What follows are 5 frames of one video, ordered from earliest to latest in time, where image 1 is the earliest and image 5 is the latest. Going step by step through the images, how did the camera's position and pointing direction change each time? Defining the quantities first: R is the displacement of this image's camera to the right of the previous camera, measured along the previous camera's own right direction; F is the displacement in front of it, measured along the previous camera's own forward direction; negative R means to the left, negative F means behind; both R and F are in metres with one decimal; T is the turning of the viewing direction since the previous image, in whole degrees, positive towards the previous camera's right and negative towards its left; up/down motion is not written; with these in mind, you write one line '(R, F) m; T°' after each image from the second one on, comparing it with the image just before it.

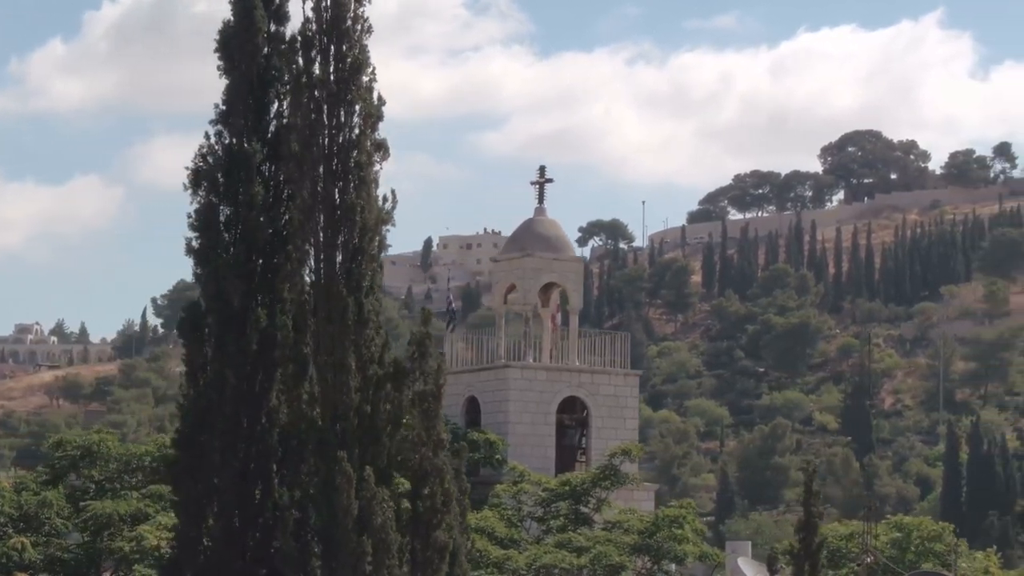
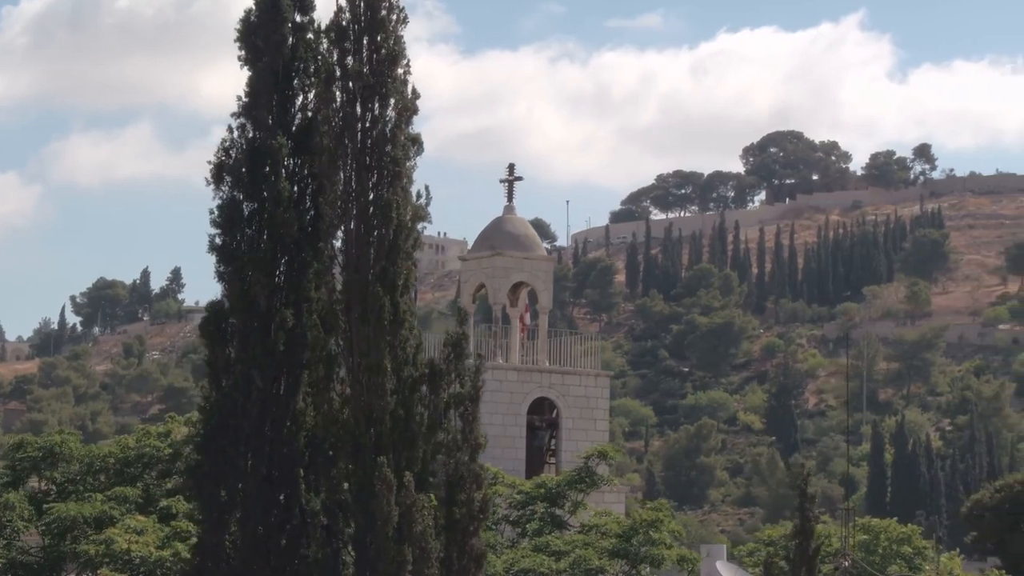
(-1.0, +0.4) m; +4°
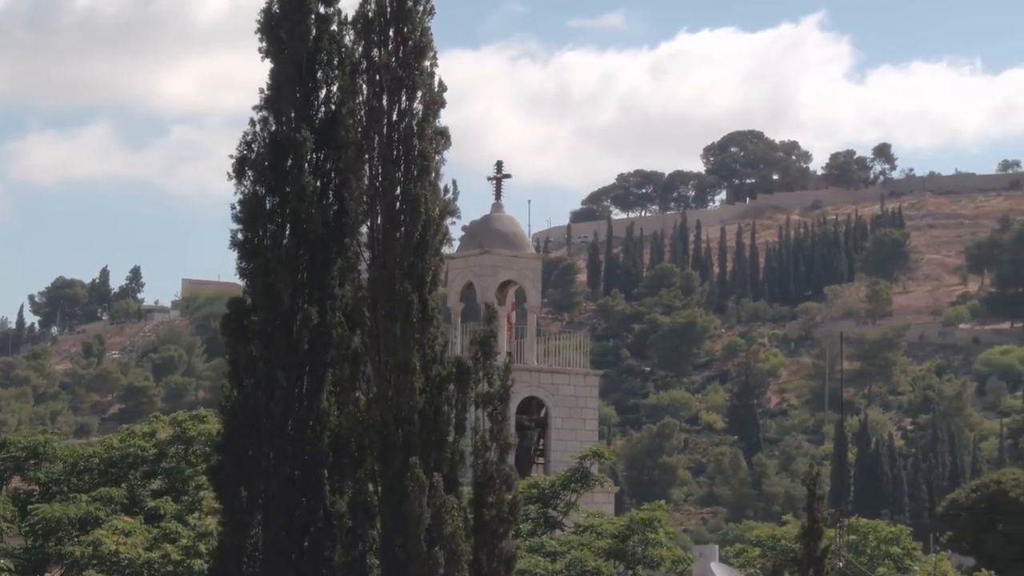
(-0.6, +0.2) m; +2°
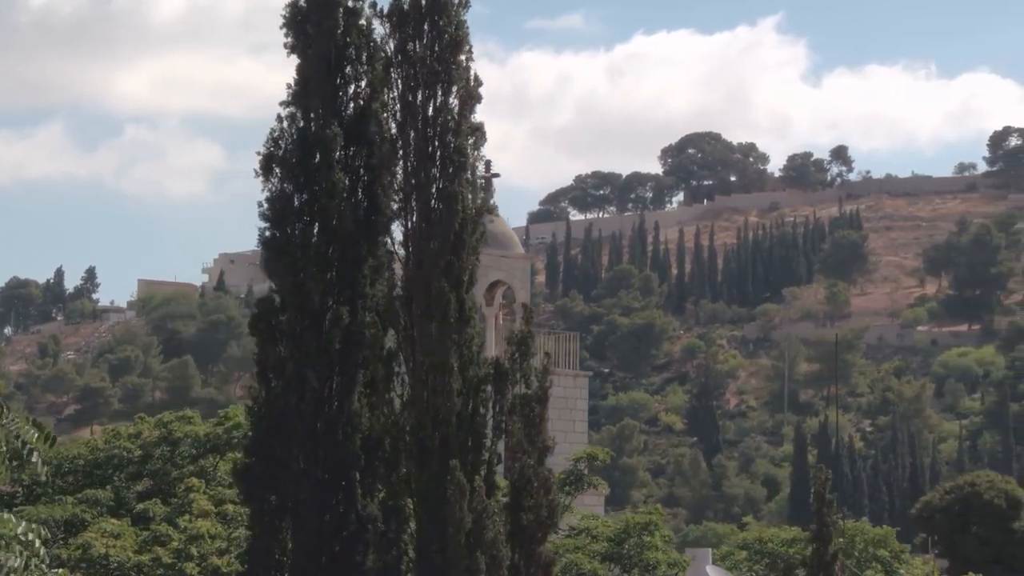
(-0.6, +0.3) m; +2°
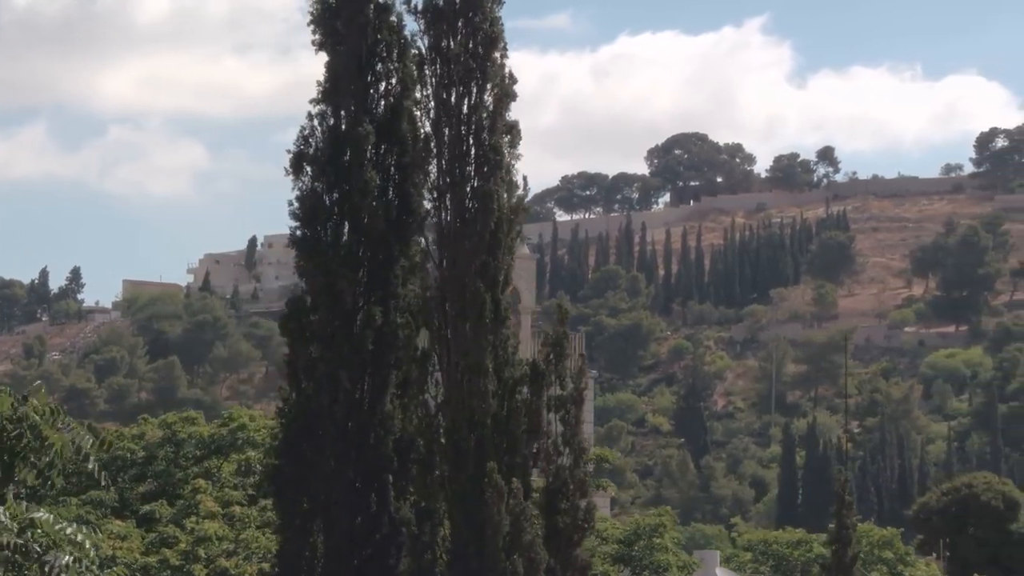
(-0.4, +0.1) m; +1°
